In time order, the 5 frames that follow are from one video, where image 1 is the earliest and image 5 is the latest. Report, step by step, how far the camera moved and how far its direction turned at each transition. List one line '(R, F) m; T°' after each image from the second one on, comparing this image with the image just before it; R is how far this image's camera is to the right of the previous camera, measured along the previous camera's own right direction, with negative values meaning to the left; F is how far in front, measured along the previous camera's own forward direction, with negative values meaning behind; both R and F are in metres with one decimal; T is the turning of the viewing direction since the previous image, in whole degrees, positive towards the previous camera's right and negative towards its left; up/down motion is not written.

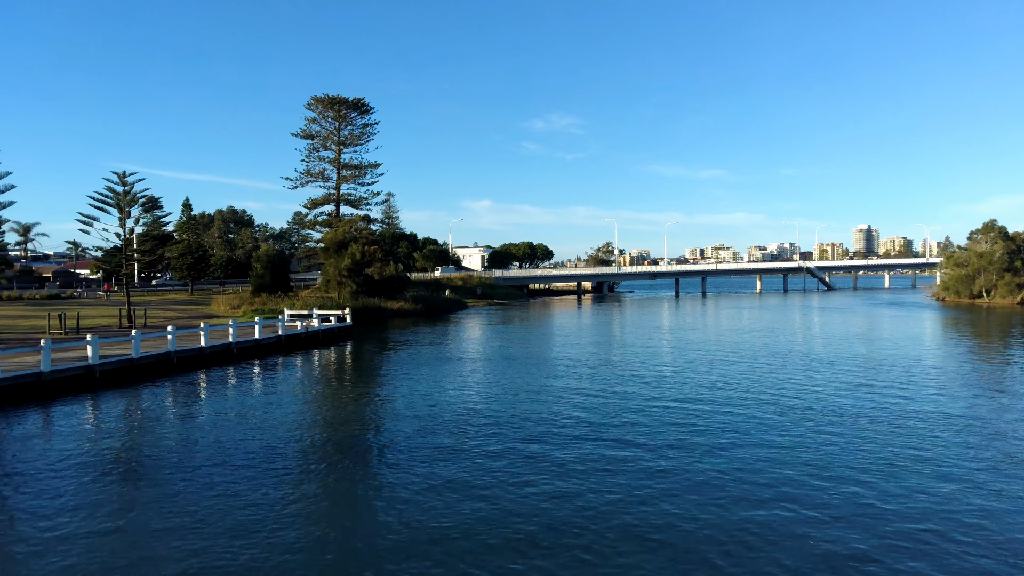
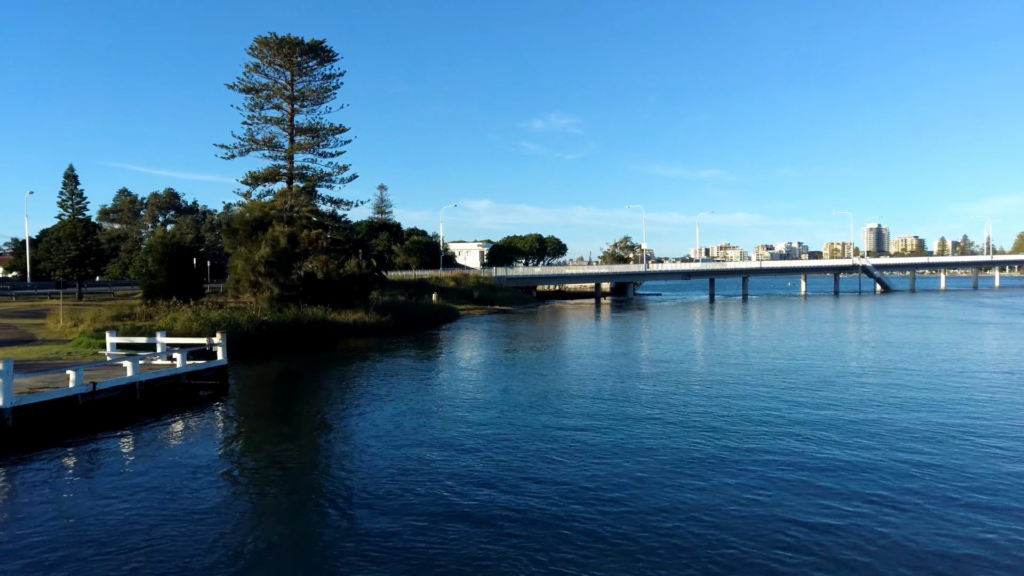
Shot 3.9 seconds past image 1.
(-0.6, +15.9) m; 0°
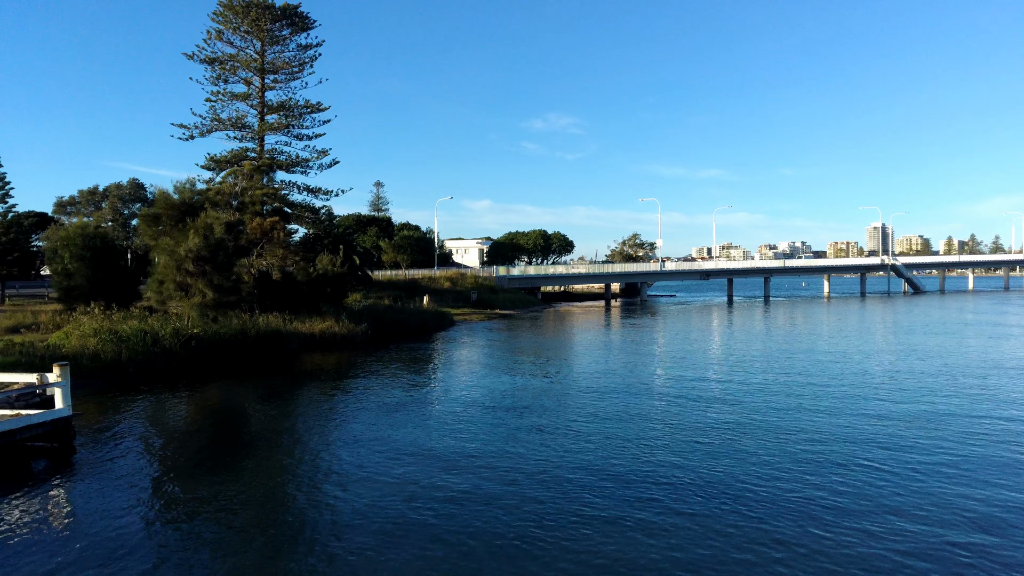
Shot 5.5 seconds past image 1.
(-0.3, +6.6) m; 0°
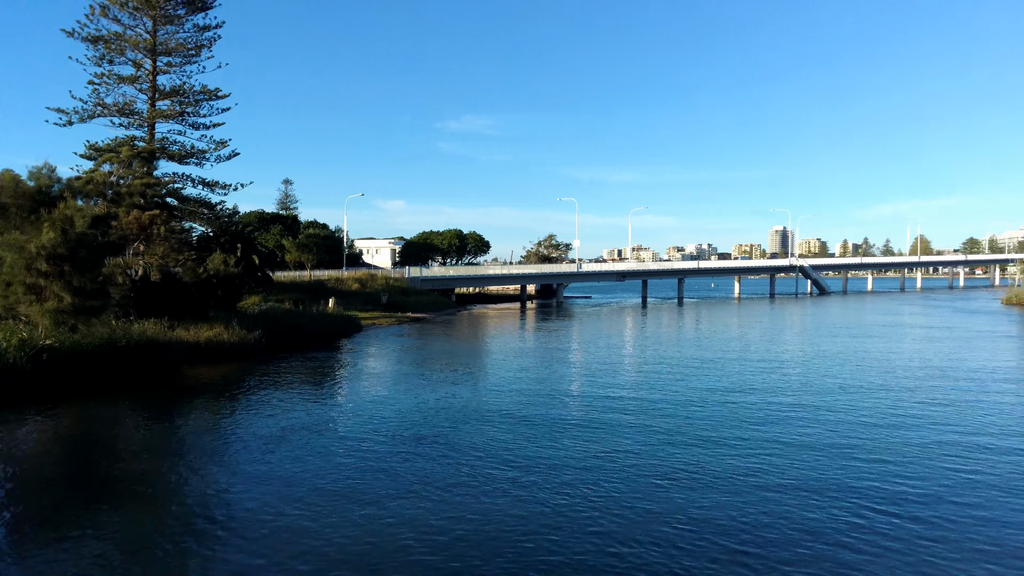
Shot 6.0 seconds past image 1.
(+0.3, +1.7) m; +7°
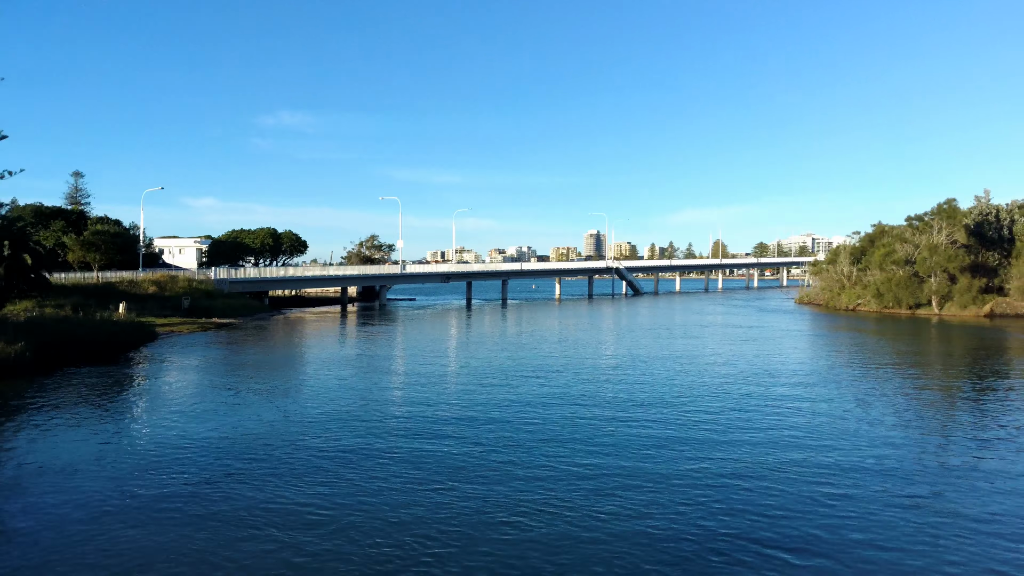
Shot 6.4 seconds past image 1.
(+0.1, +2.8) m; +15°
